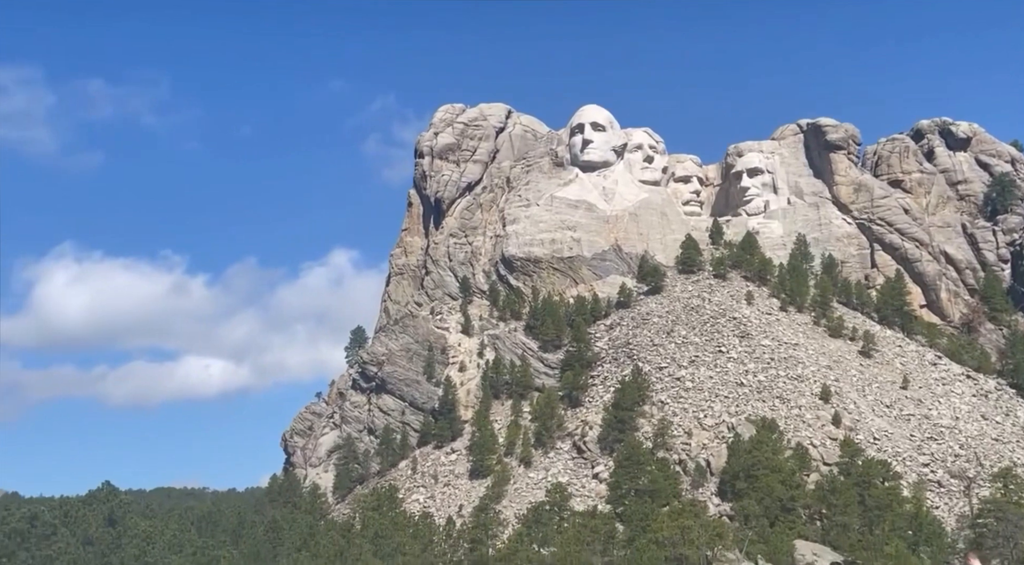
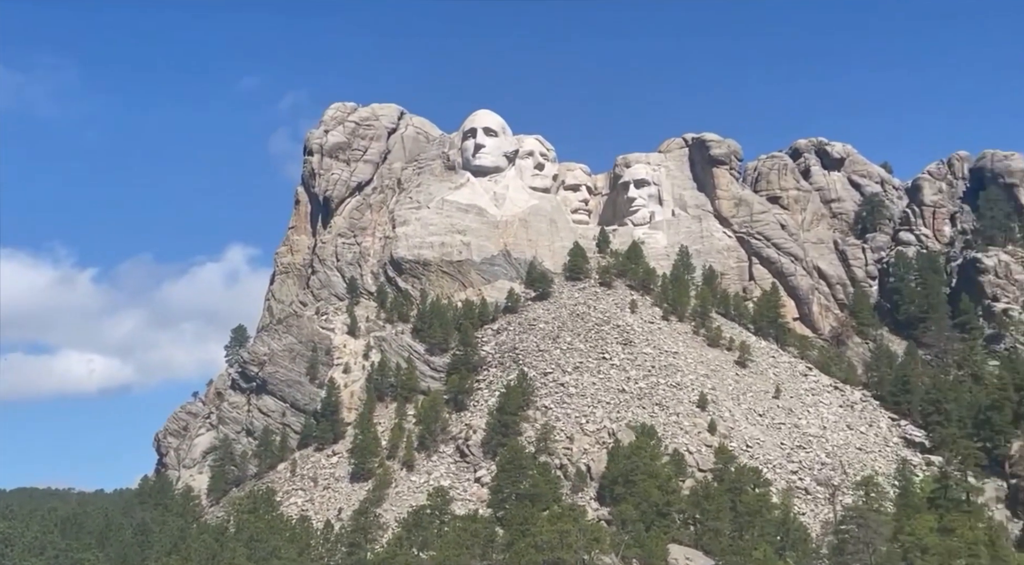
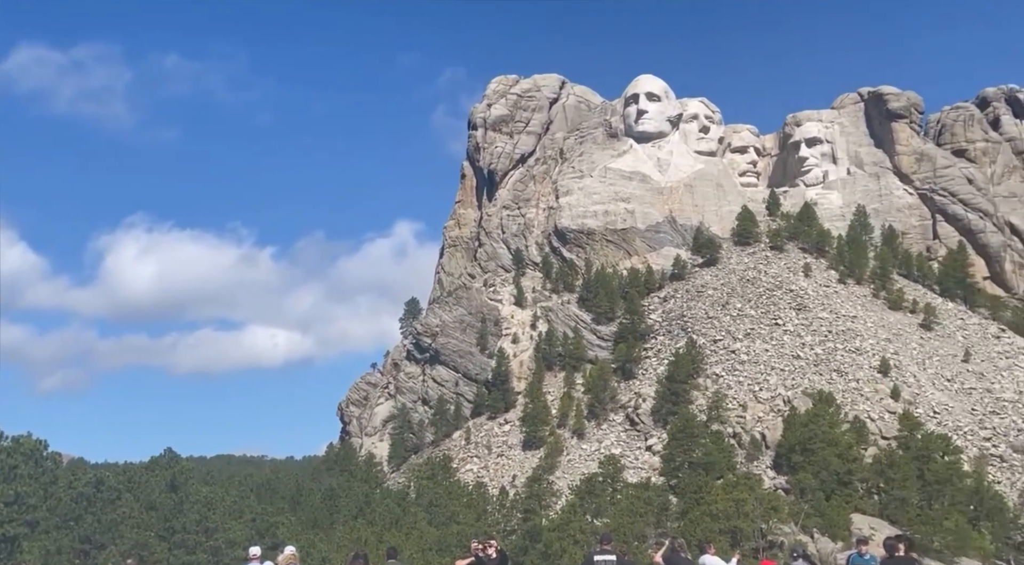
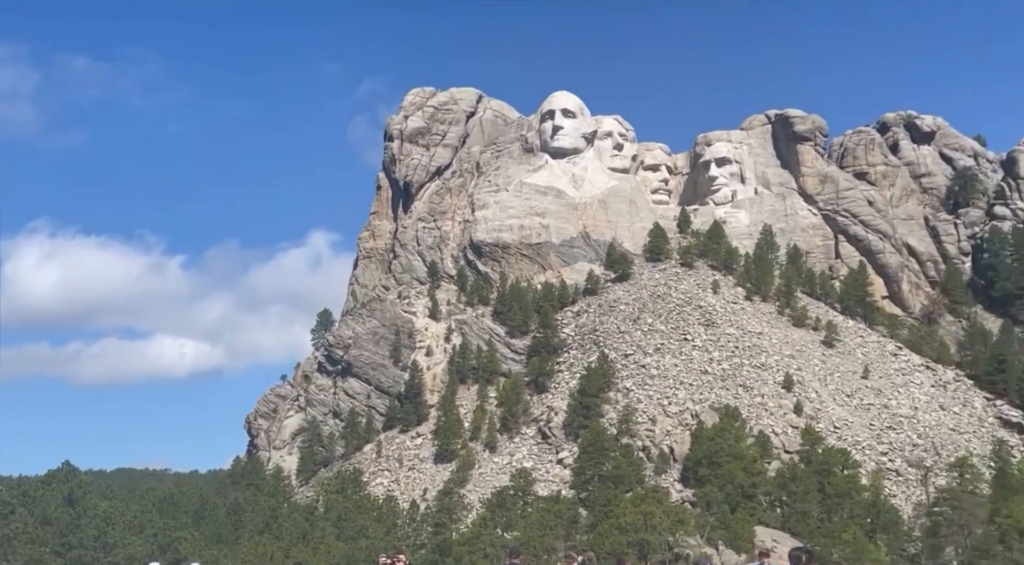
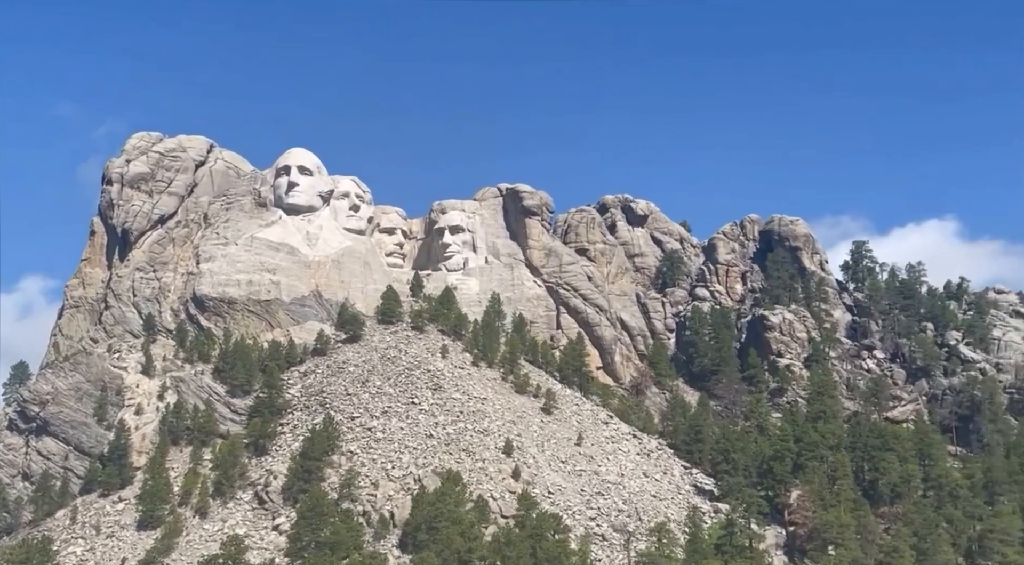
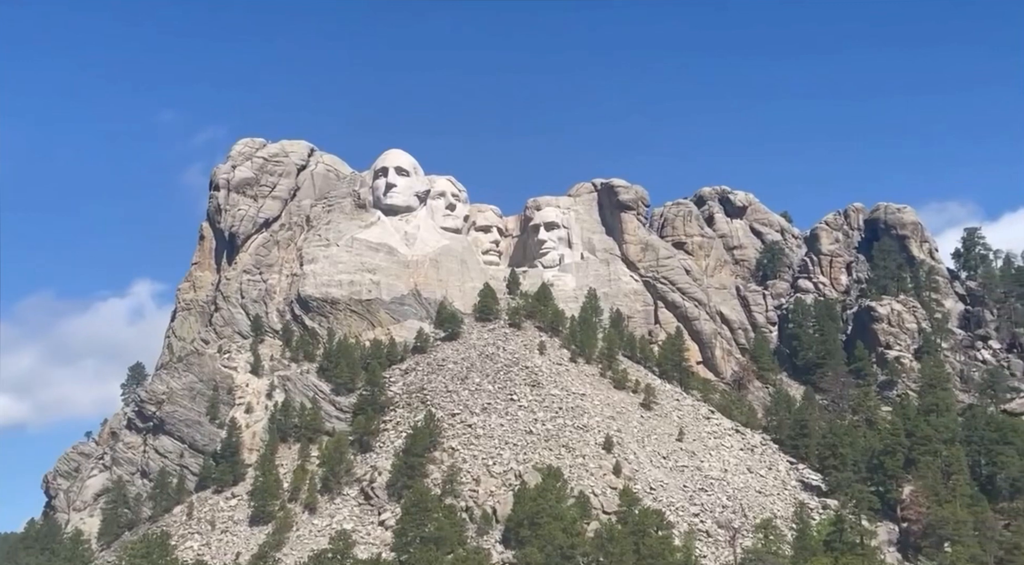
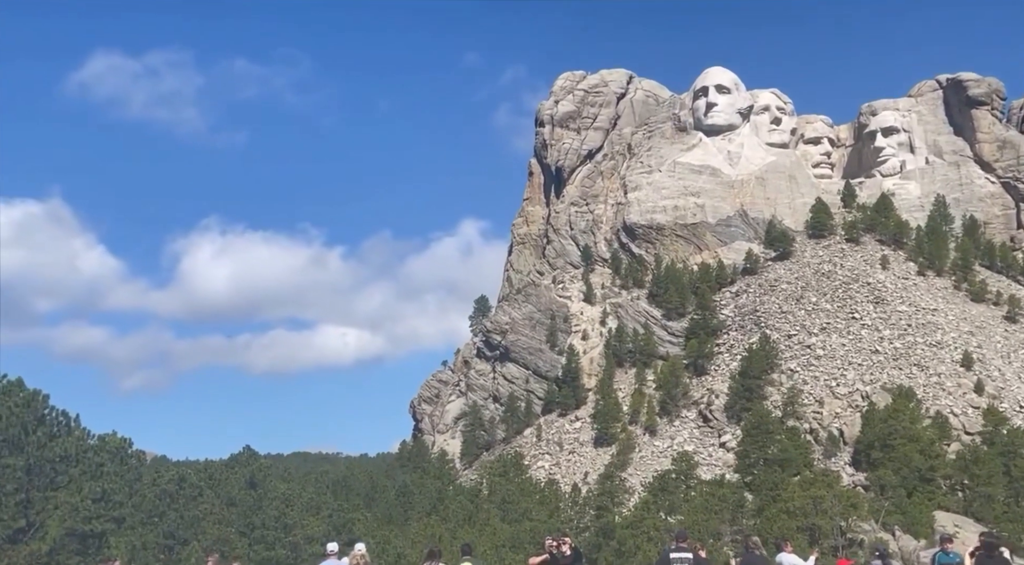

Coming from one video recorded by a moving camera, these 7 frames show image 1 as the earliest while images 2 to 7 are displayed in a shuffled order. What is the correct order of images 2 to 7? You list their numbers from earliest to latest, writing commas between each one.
7, 3, 4, 2, 6, 5
